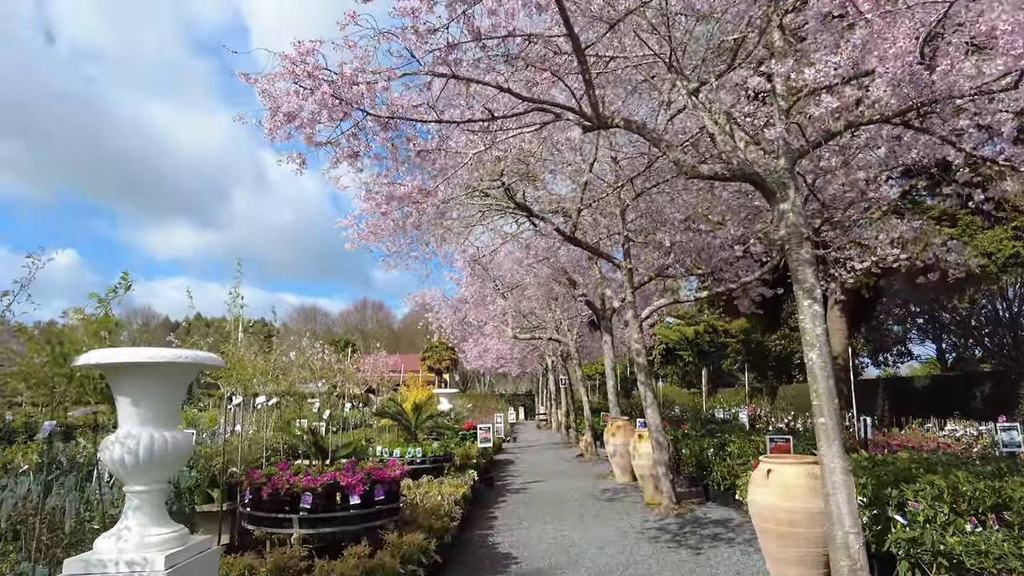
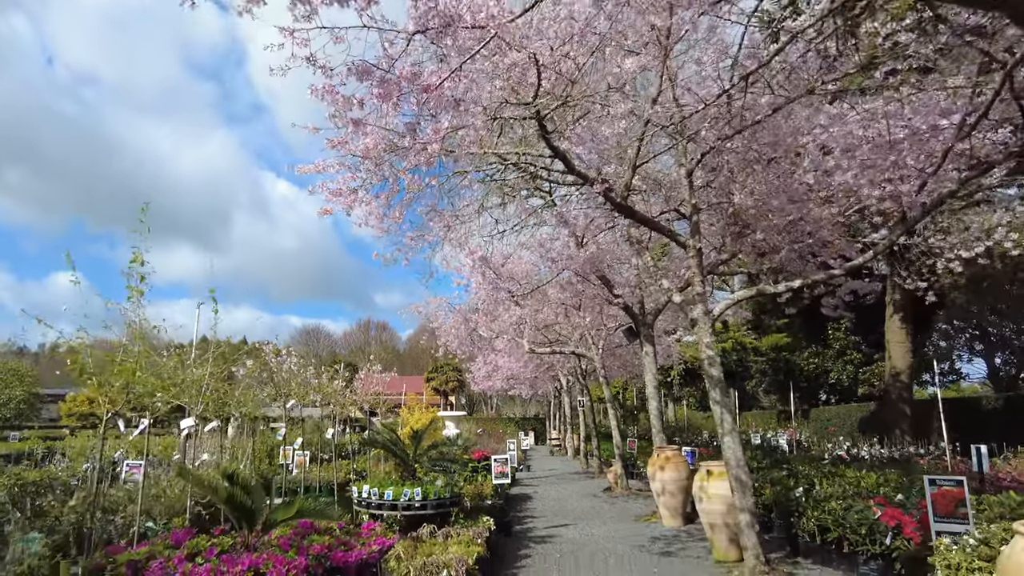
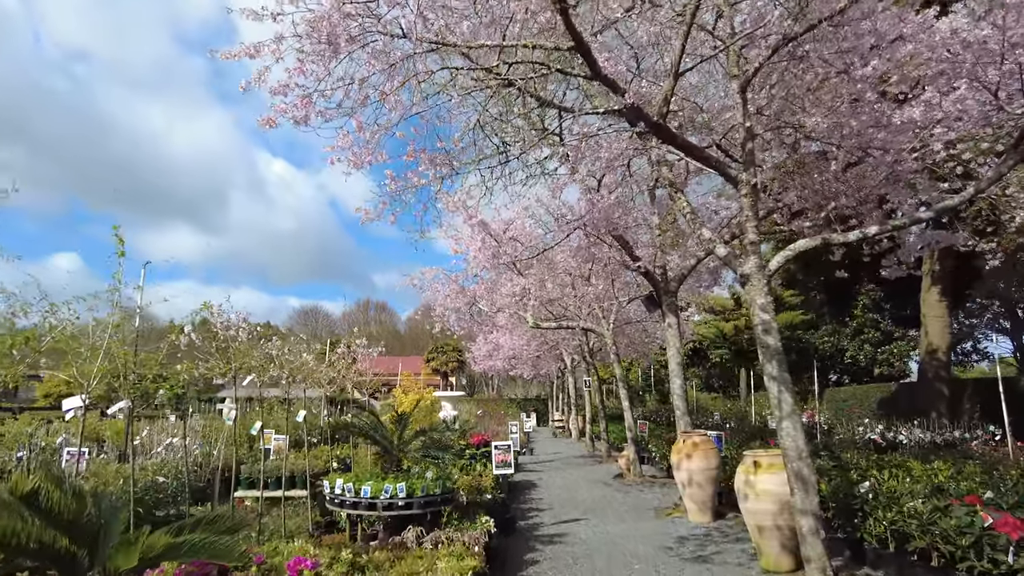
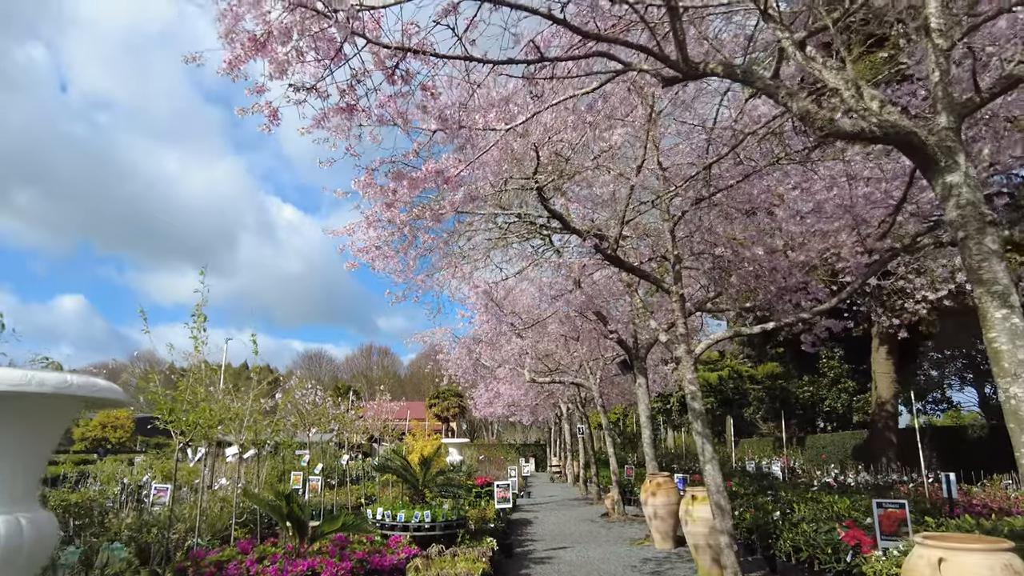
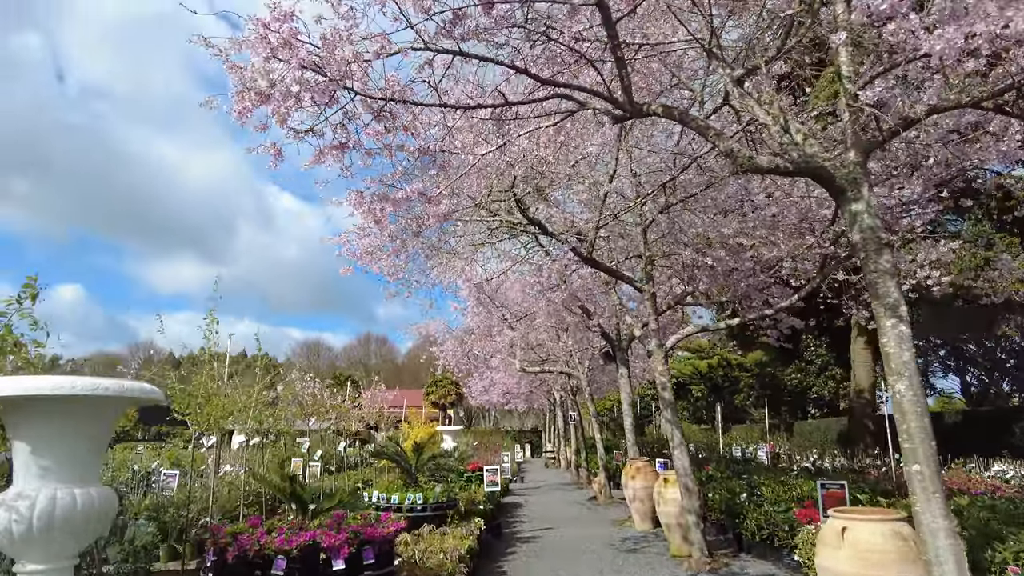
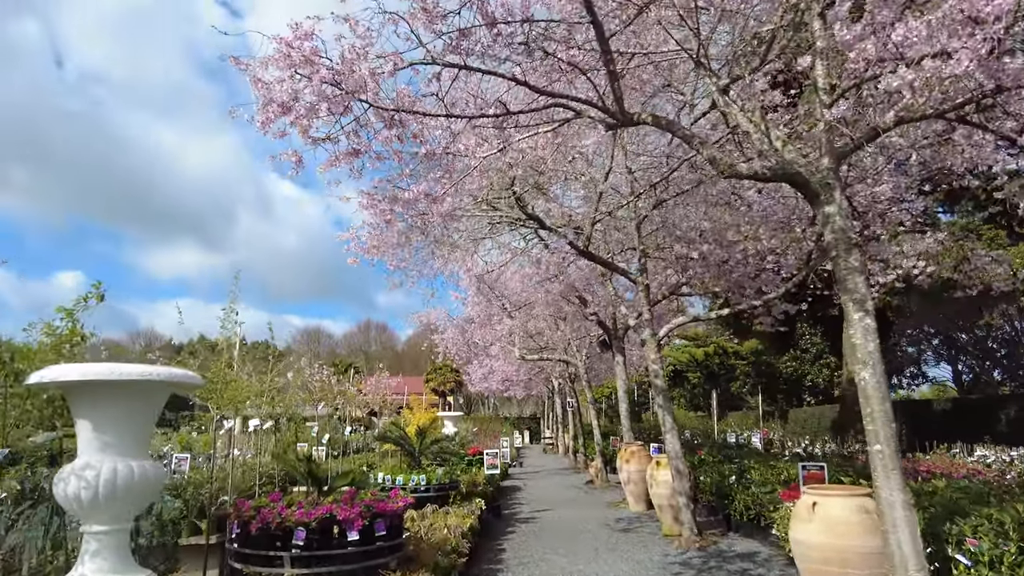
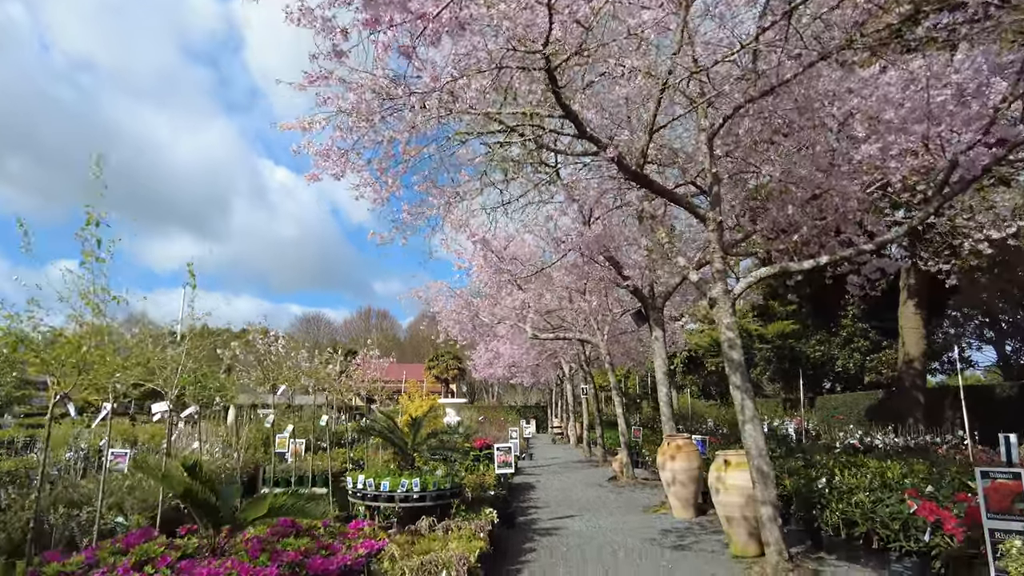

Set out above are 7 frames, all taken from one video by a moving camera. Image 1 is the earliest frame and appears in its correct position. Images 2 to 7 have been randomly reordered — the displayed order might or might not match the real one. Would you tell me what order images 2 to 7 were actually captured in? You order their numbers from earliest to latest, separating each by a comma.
6, 5, 4, 2, 7, 3
